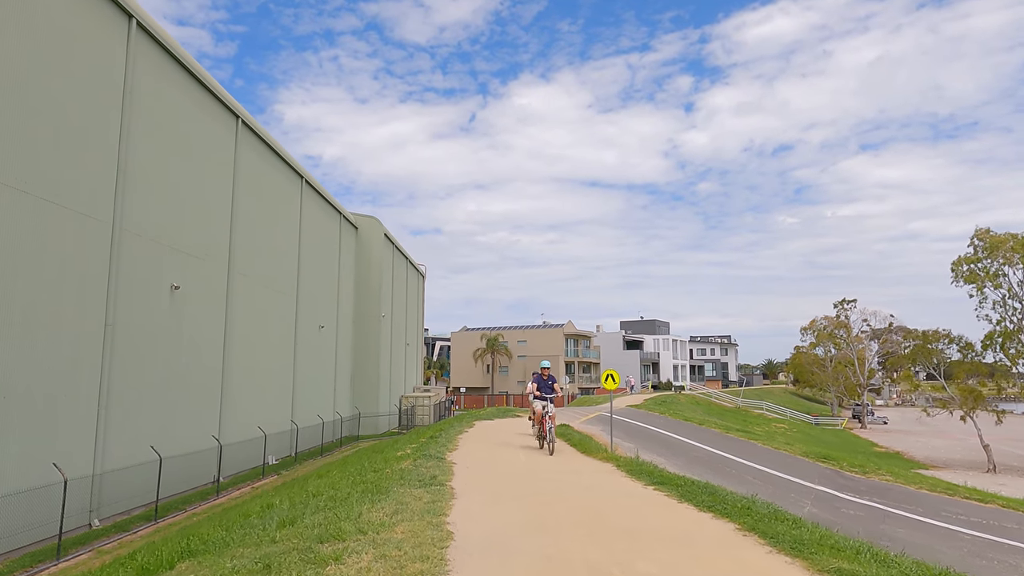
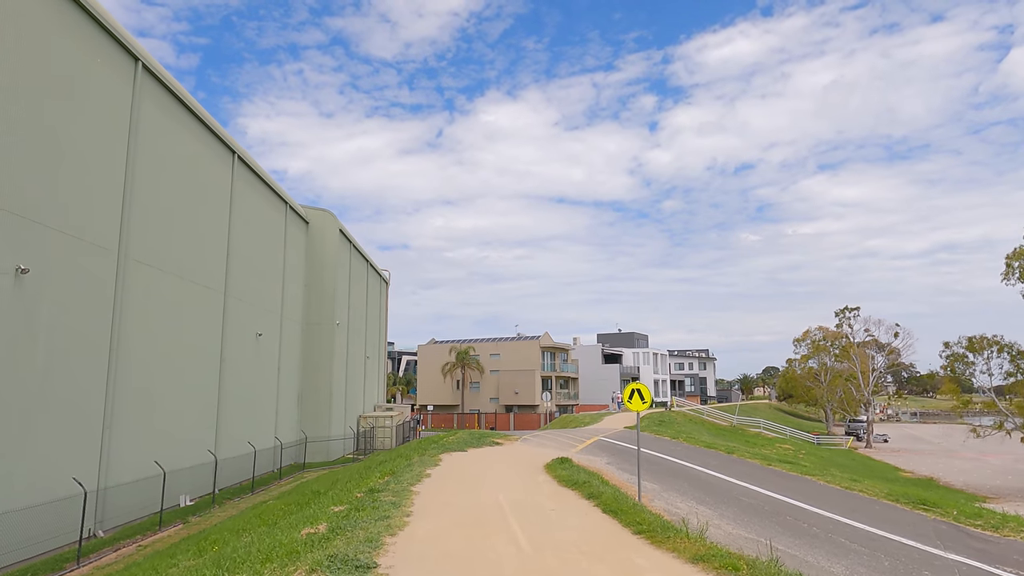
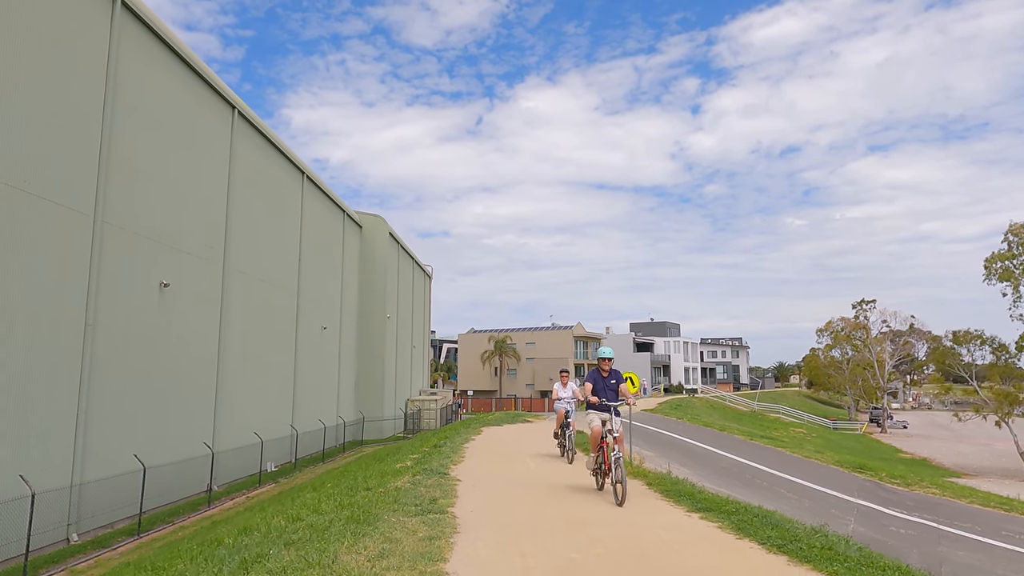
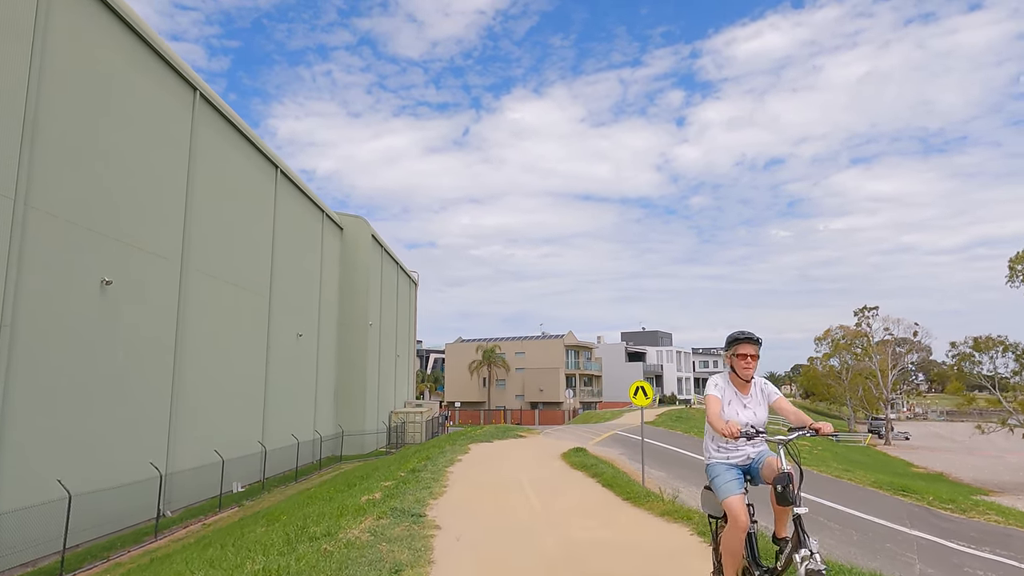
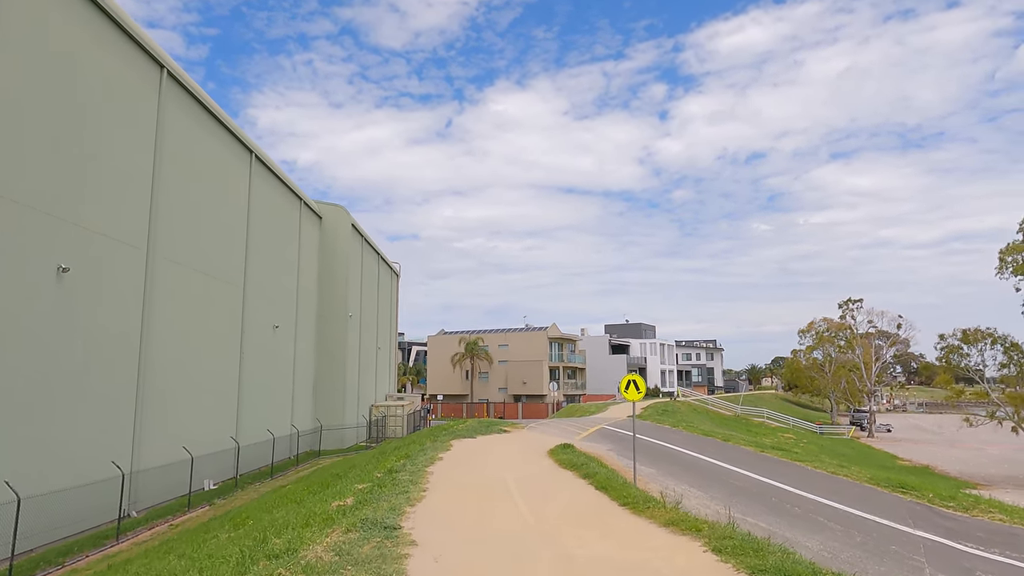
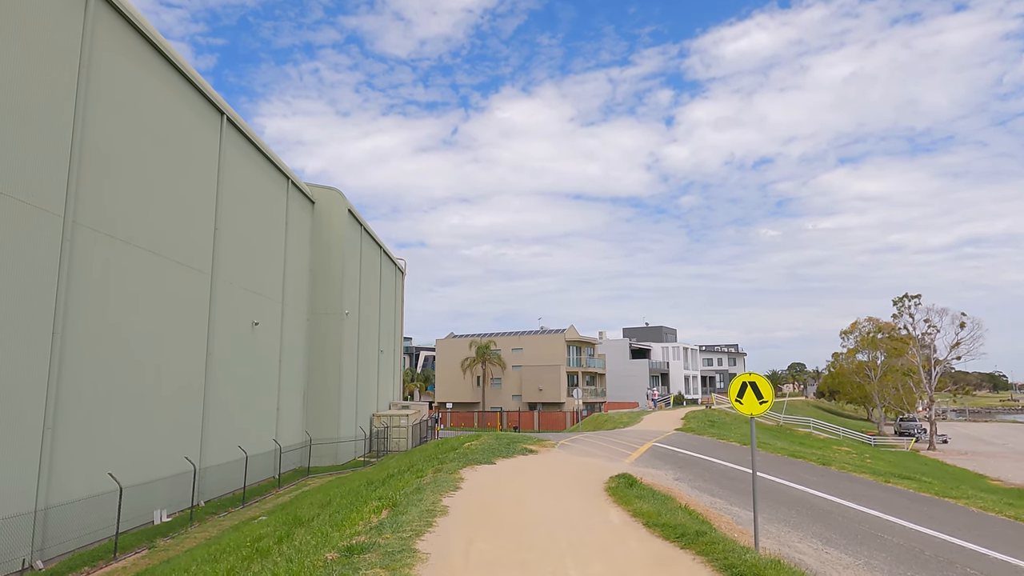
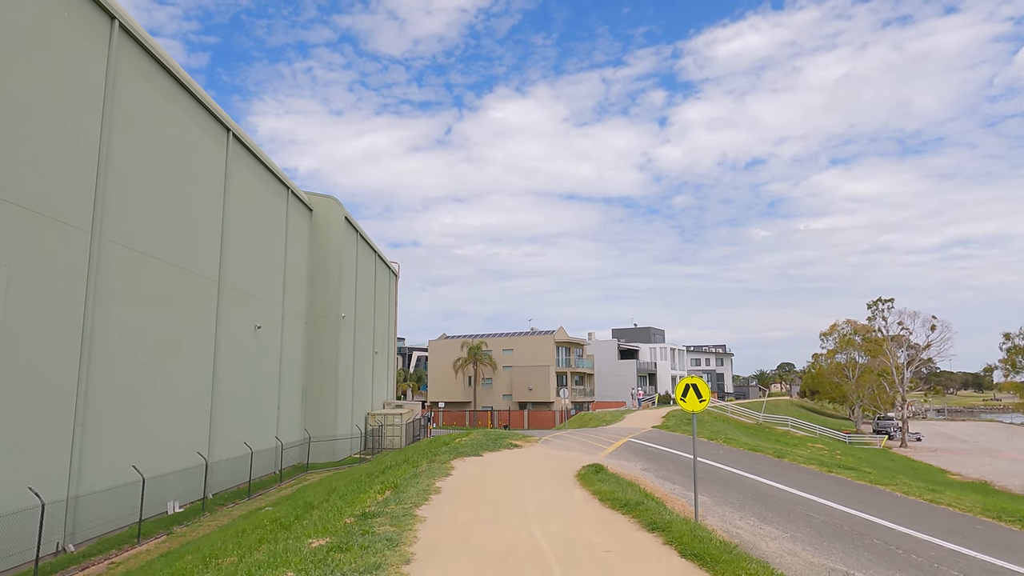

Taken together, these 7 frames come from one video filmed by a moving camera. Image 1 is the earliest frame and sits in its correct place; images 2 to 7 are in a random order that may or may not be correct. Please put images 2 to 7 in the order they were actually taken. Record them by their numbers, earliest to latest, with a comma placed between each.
3, 4, 5, 2, 7, 6
